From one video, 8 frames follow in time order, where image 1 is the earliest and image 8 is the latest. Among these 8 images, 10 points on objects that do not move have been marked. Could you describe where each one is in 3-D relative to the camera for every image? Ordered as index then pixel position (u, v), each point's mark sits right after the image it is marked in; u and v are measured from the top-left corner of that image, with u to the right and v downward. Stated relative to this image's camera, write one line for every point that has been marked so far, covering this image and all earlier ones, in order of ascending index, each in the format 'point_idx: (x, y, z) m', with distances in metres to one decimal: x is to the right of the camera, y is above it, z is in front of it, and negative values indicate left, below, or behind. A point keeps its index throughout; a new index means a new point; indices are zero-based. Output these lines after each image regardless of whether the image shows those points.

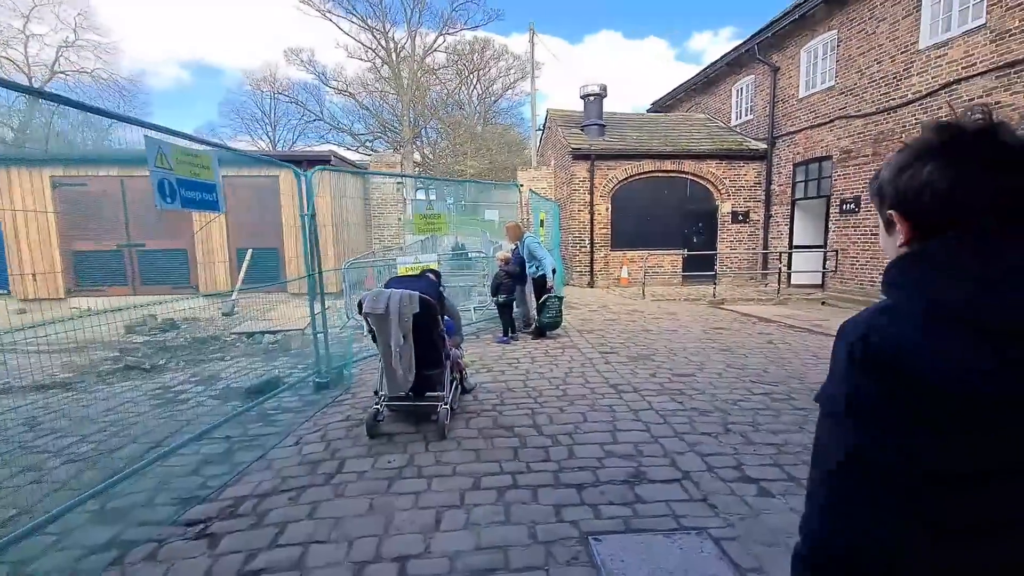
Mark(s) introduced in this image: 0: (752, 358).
0: (+2.7, -0.8, +5.4) m
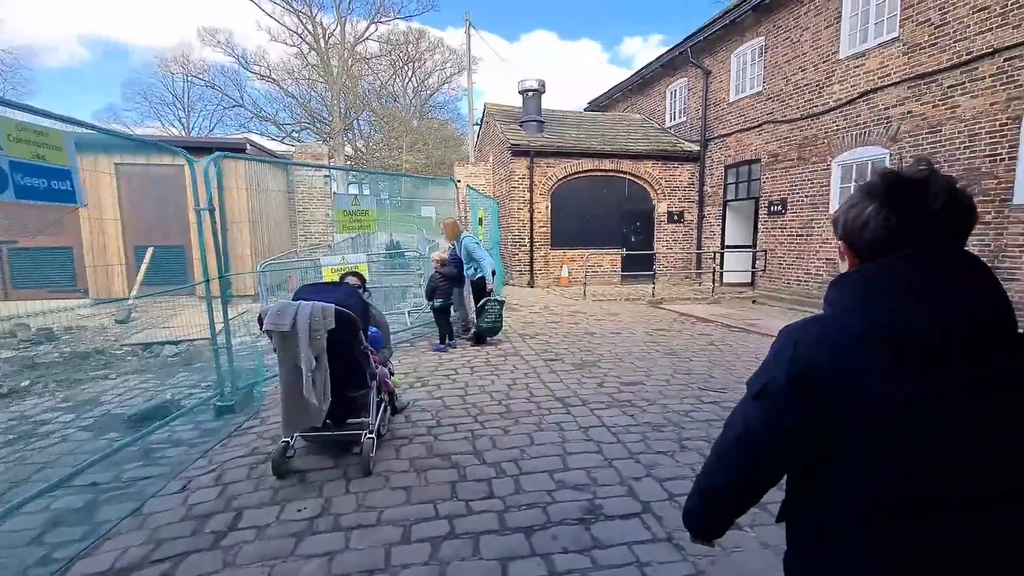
0: (+2.0, -0.8, +5.3) m
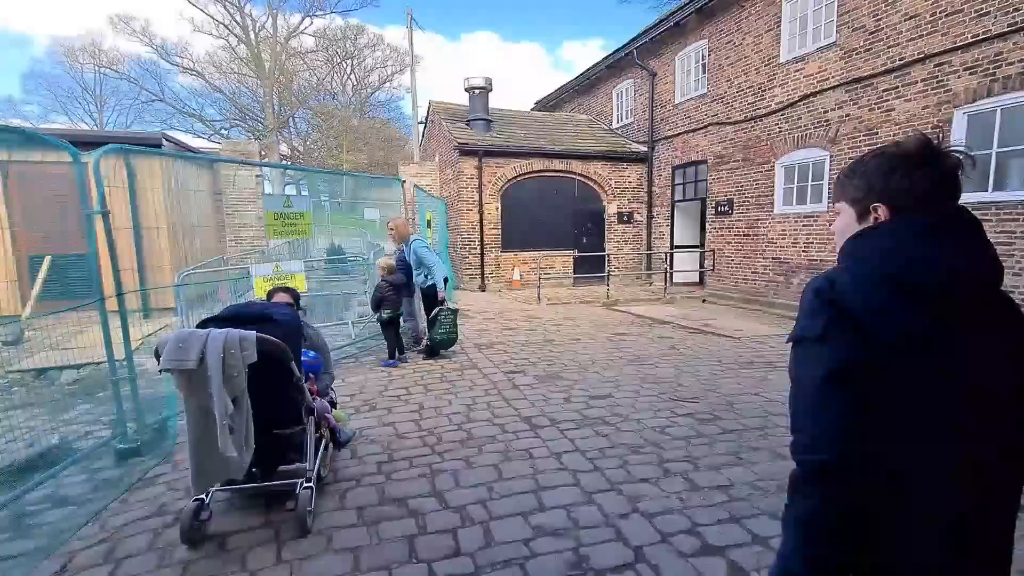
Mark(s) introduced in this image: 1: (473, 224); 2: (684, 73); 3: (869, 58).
0: (+1.6, -0.9, +5.1) m
1: (-1.0, +1.6, +12.4) m
2: (+4.3, +5.3, +12.1) m
3: (+5.8, +3.7, +7.9) m
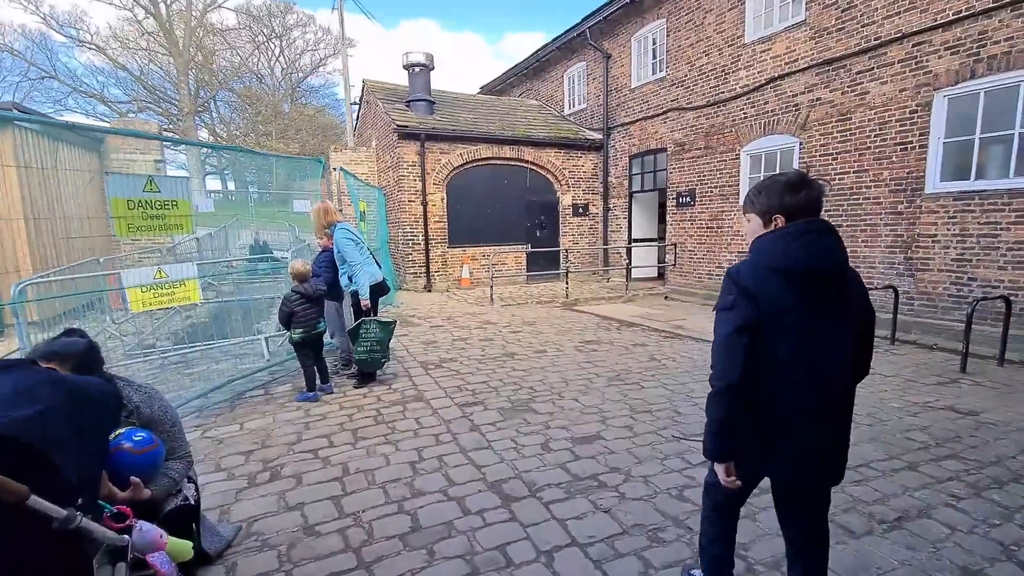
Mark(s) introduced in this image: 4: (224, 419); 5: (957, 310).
0: (+1.2, -0.9, +4.2) m
1: (-2.2, +1.6, +11.2) m
2: (+3.0, +5.4, +11.3) m
3: (+5.0, +3.8, +7.4) m
4: (-2.3, -1.0, +3.8) m
5: (+5.8, -0.3, +6.4) m
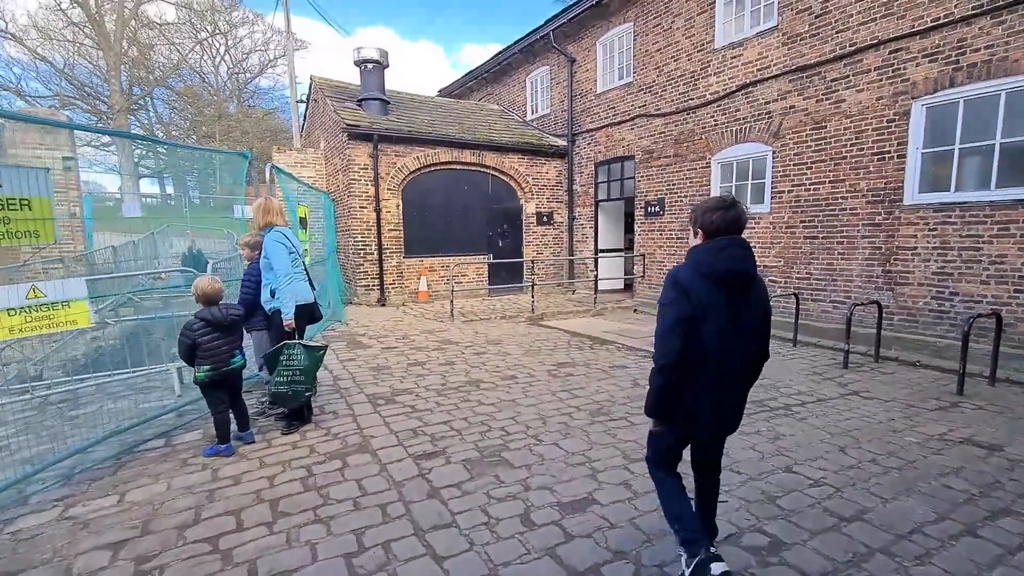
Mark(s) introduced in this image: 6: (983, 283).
0: (+1.0, -1.1, +3.6) m
1: (-3.0, +1.4, +10.3) m
2: (+2.1, +5.1, +11.0) m
3: (+4.5, +3.6, +7.2) m
4: (-2.5, -1.2, +2.9) m
5: (+5.4, -0.5, +6.1) m
6: (+5.6, +0.1, +5.8) m
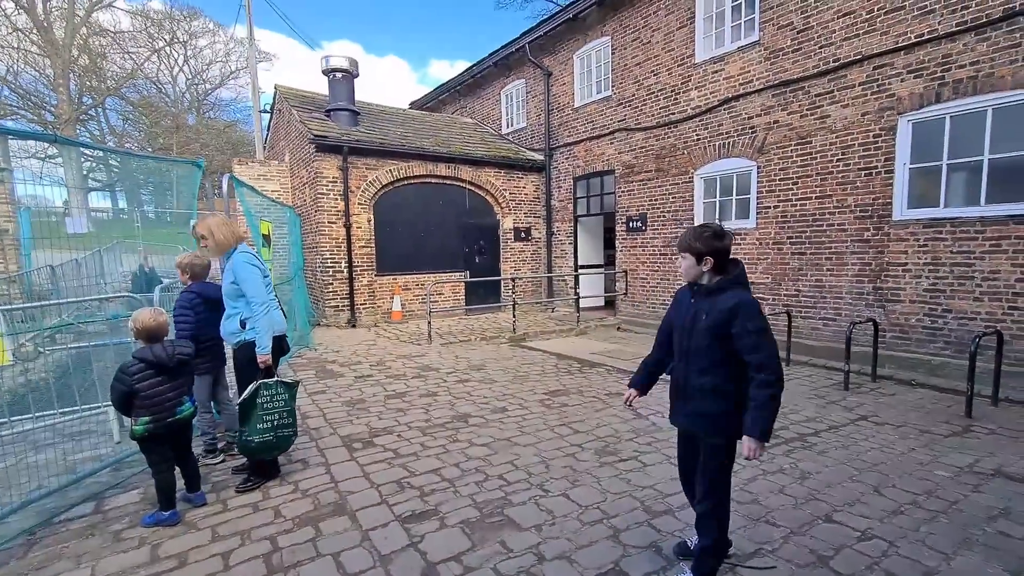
0: (+1.0, -1.2, +3.2) m
1: (-3.5, +0.9, +9.7) m
2: (+1.6, +4.7, +10.8) m
3: (+4.2, +3.4, +7.1) m
4: (-2.4, -1.4, +2.3) m
5: (+5.2, -0.7, +6.0) m
6: (+5.4, -0.1, +5.7) m
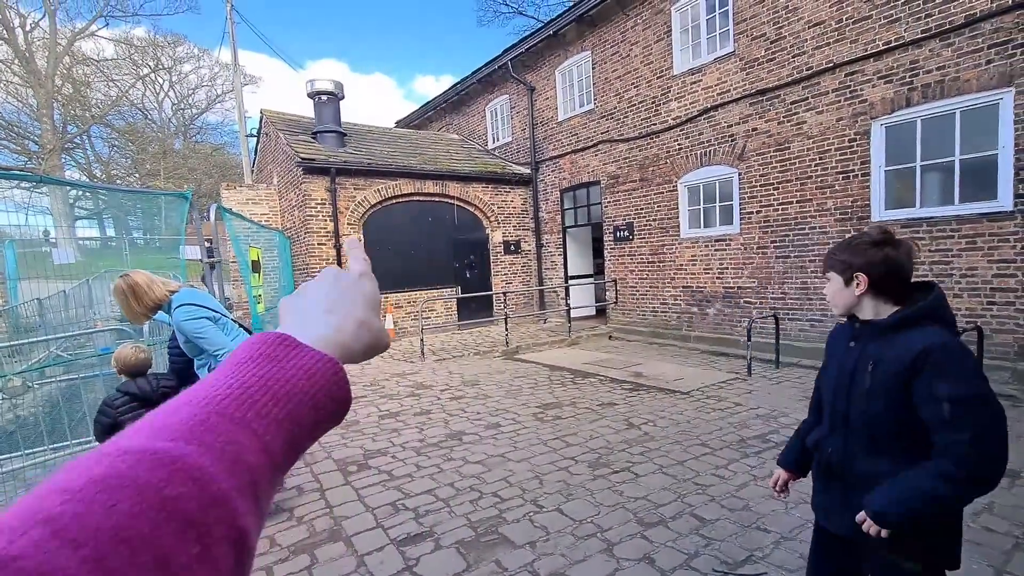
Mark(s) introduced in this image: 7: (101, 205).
0: (+0.9, -1.3, +3.3) m
1: (-3.7, +0.5, +9.7) m
2: (+1.2, +4.5, +11.0) m
3: (+3.9, +3.3, +7.3) m
4: (-2.4, -1.6, +2.3) m
5: (+5.1, -0.7, +6.1) m
6: (+5.3, -0.1, +5.8) m
7: (-3.7, +0.7, +4.4) m
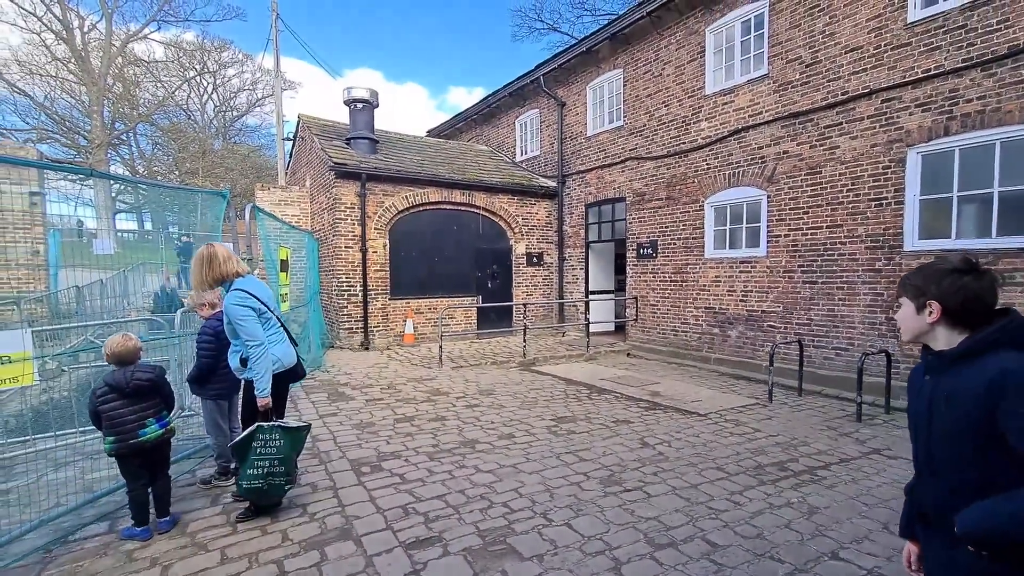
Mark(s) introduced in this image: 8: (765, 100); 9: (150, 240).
0: (+1.0, -1.4, +3.2) m
1: (-3.2, +0.5, +9.9) m
2: (+1.9, +4.2, +11.0) m
3: (+4.4, +2.9, +7.3) m
4: (-2.4, -1.5, +2.4) m
5: (+5.3, -1.1, +5.9) m
6: (+5.5, -0.5, +5.6) m
7: (-3.5, +0.8, +4.6) m
8: (+4.0, +3.0, +7.8) m
9: (-3.6, +0.5, +4.9) m
